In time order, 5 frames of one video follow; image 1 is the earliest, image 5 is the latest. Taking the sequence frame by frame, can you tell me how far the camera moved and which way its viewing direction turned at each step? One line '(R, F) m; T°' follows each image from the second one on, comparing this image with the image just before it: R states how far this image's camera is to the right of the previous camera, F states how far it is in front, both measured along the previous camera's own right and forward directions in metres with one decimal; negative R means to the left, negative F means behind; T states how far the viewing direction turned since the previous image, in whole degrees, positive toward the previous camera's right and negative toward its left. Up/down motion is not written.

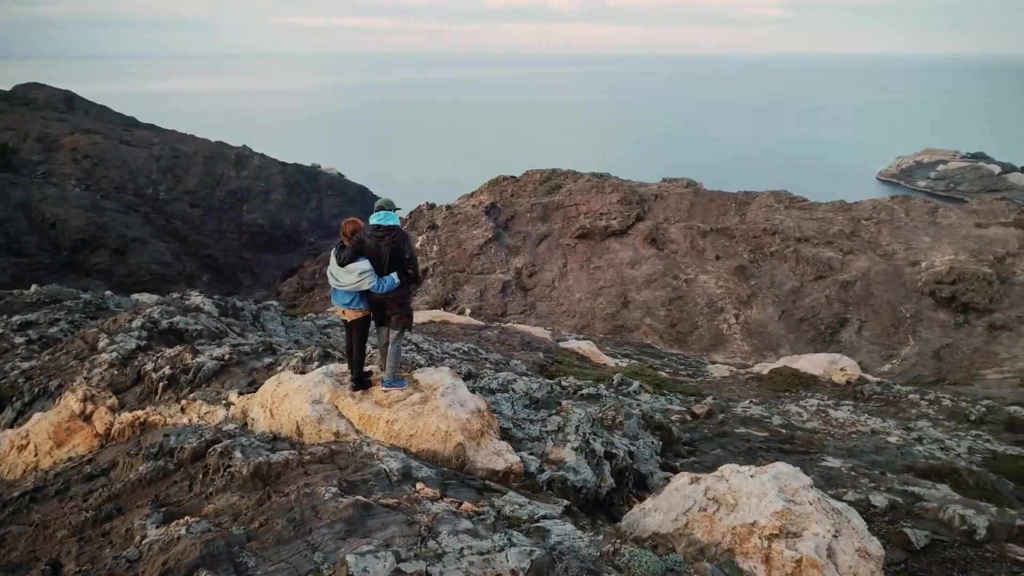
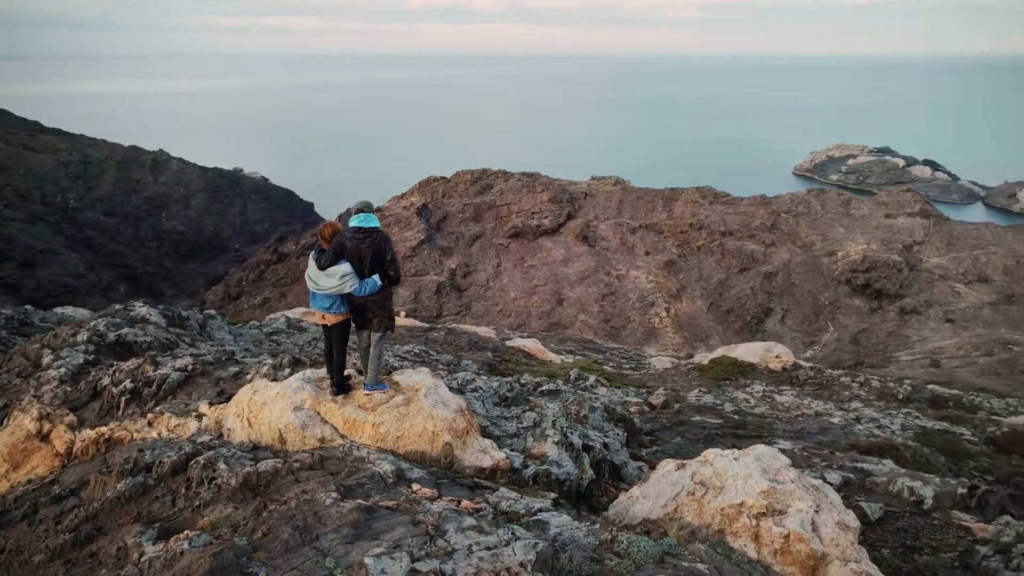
(-0.3, 0.0) m; +5°
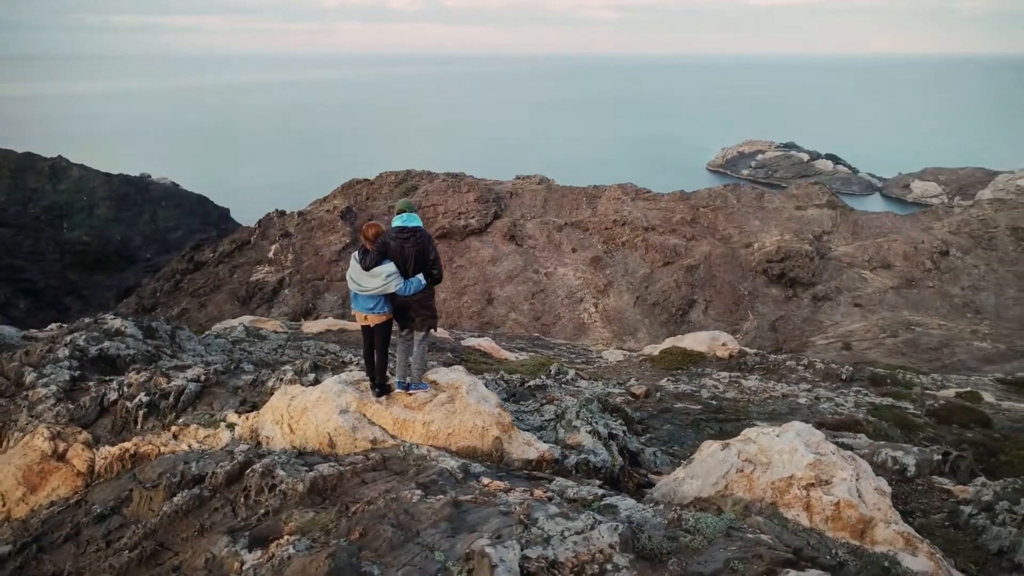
(-0.7, -0.1) m; +6°
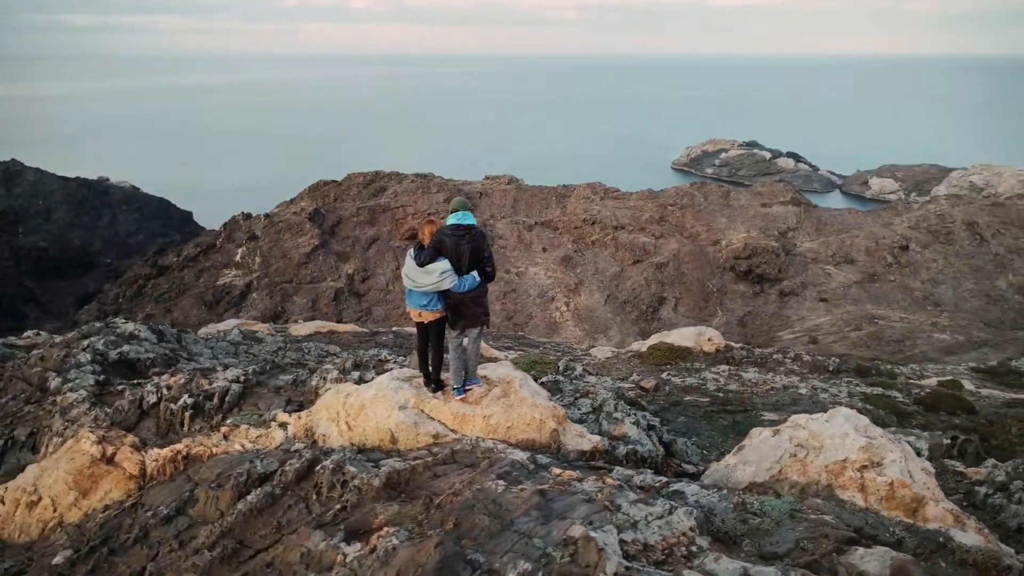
(-0.5, -0.1) m; +2°
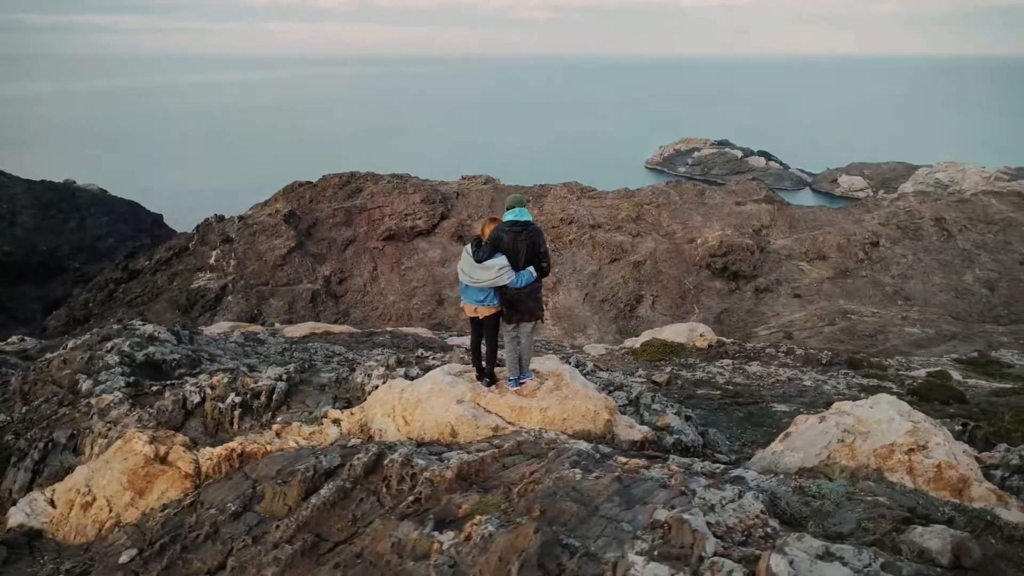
(-0.5, -0.1) m; +2°
